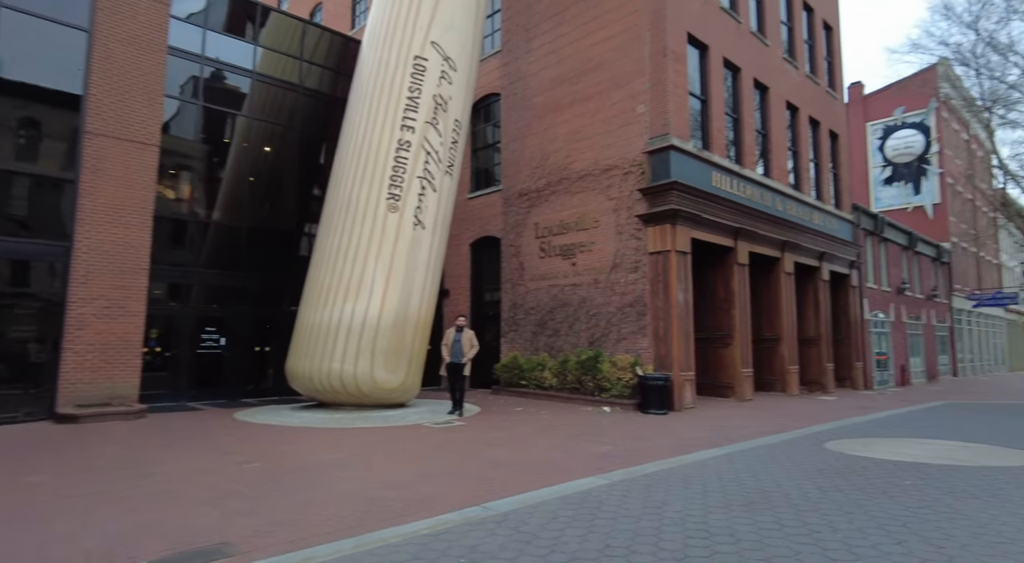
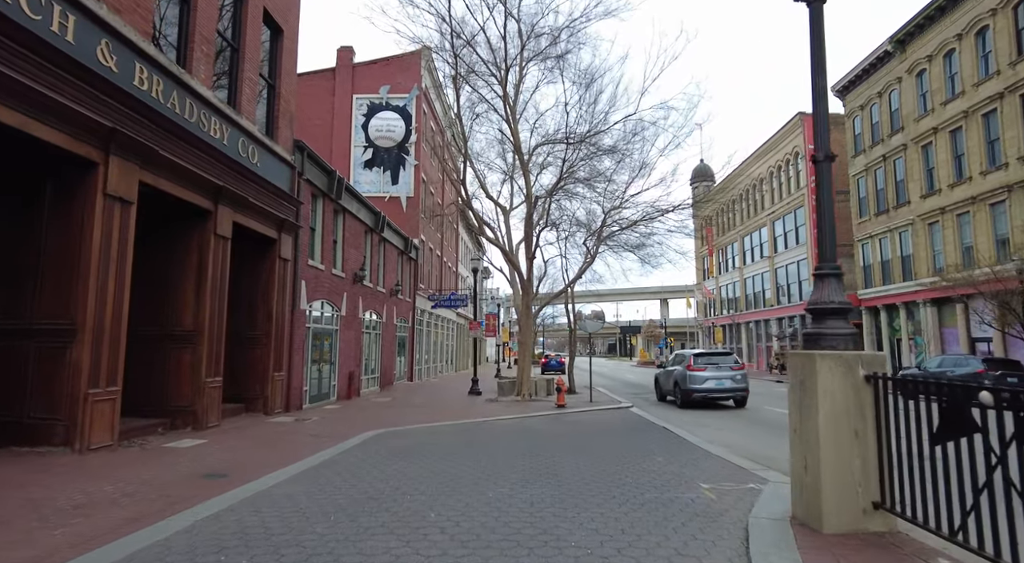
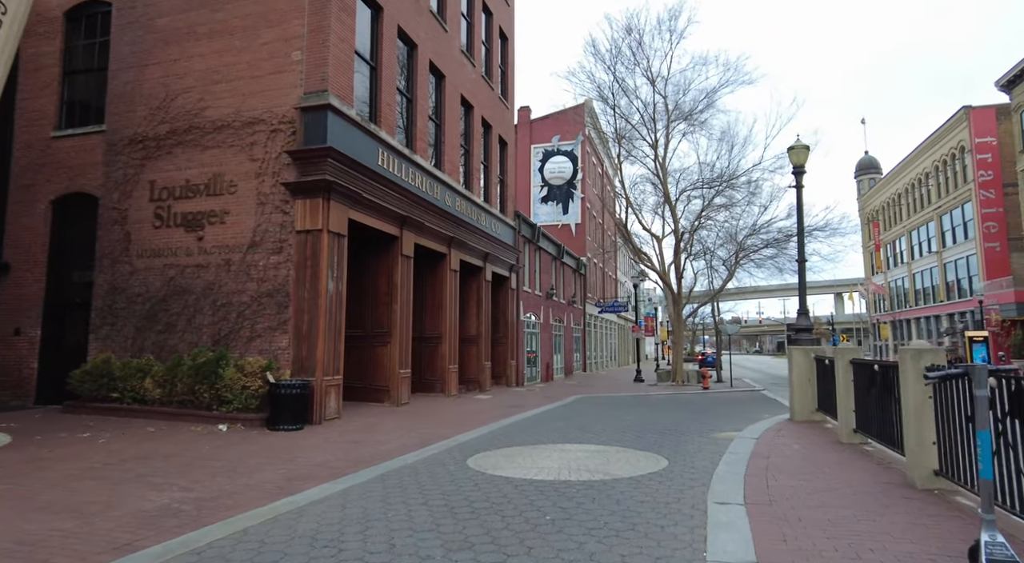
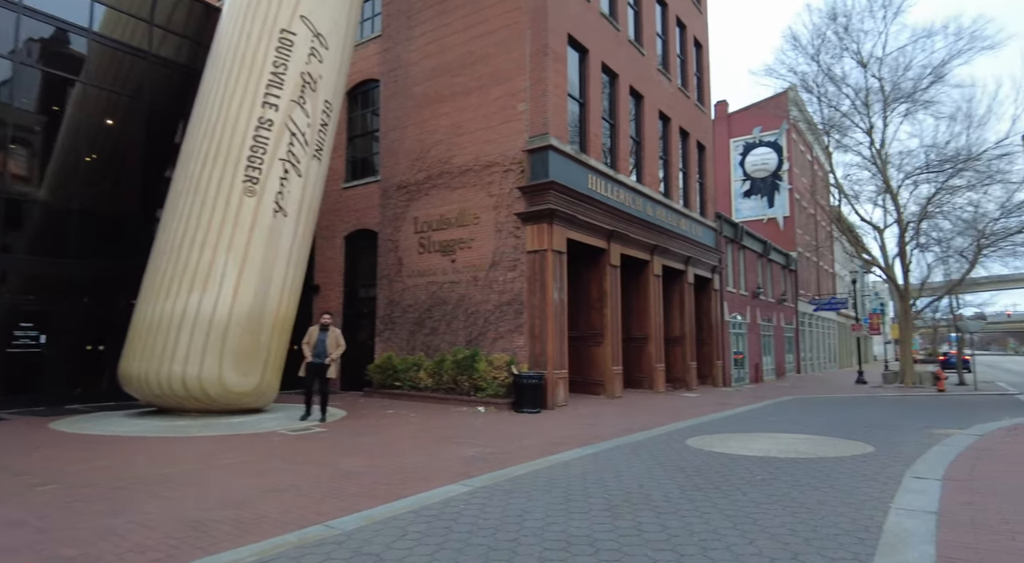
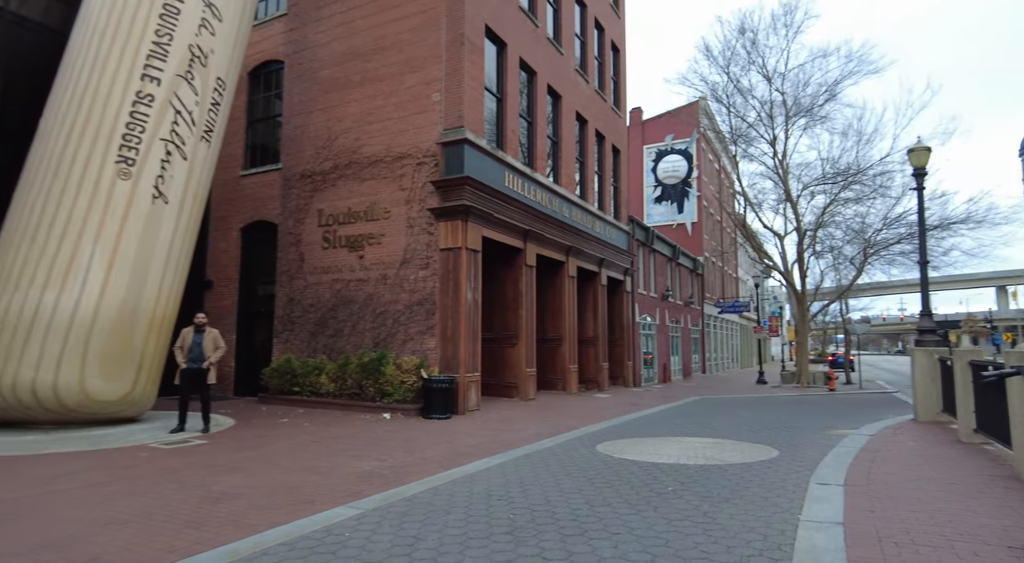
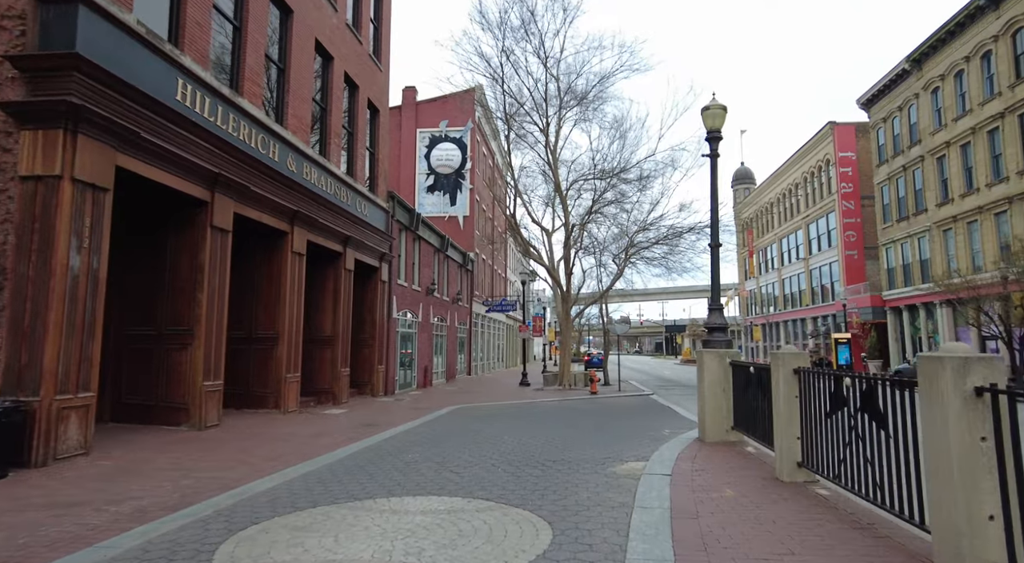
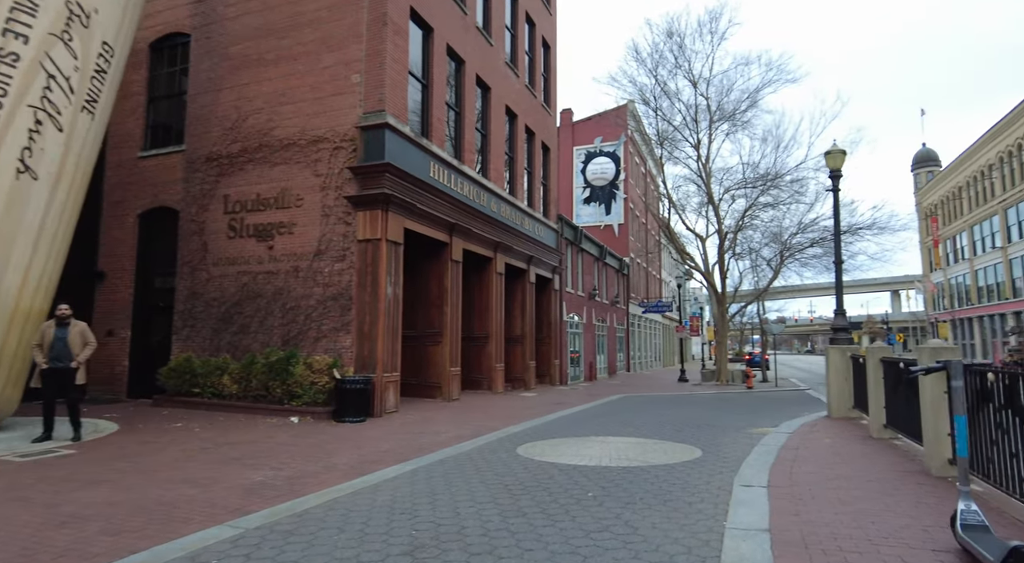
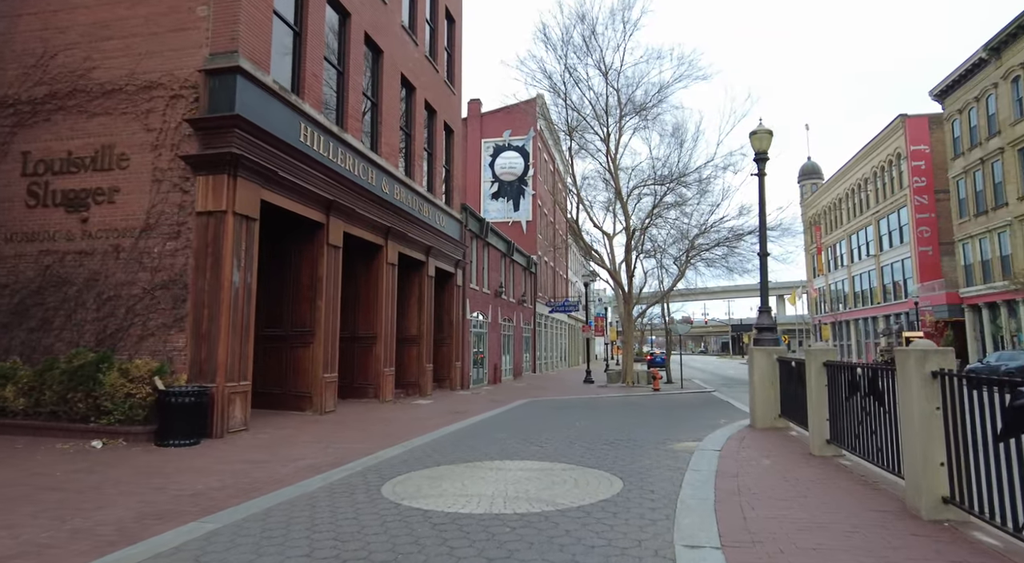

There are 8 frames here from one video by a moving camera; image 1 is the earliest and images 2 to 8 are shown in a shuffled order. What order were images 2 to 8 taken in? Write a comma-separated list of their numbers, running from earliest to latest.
4, 5, 7, 3, 8, 6, 2
